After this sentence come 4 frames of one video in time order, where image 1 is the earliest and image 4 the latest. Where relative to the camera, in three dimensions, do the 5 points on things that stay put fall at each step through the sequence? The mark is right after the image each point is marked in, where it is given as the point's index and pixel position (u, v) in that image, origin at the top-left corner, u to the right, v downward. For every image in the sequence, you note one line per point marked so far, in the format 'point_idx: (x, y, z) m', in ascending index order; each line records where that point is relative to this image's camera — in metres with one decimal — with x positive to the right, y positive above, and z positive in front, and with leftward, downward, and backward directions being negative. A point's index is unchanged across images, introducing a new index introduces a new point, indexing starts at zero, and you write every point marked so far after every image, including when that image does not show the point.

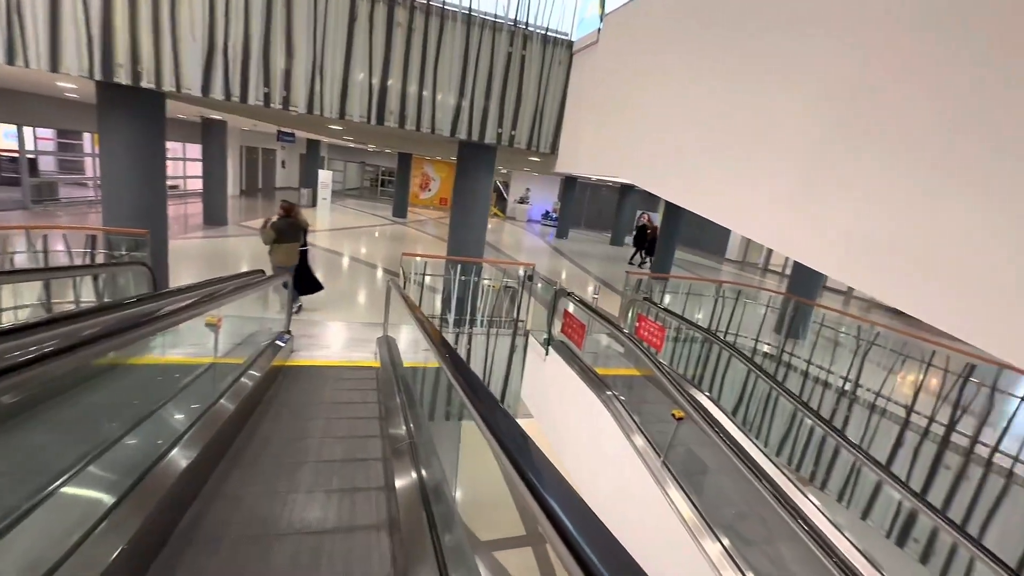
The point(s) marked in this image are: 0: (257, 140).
0: (-9.1, +5.3, +16.8) m
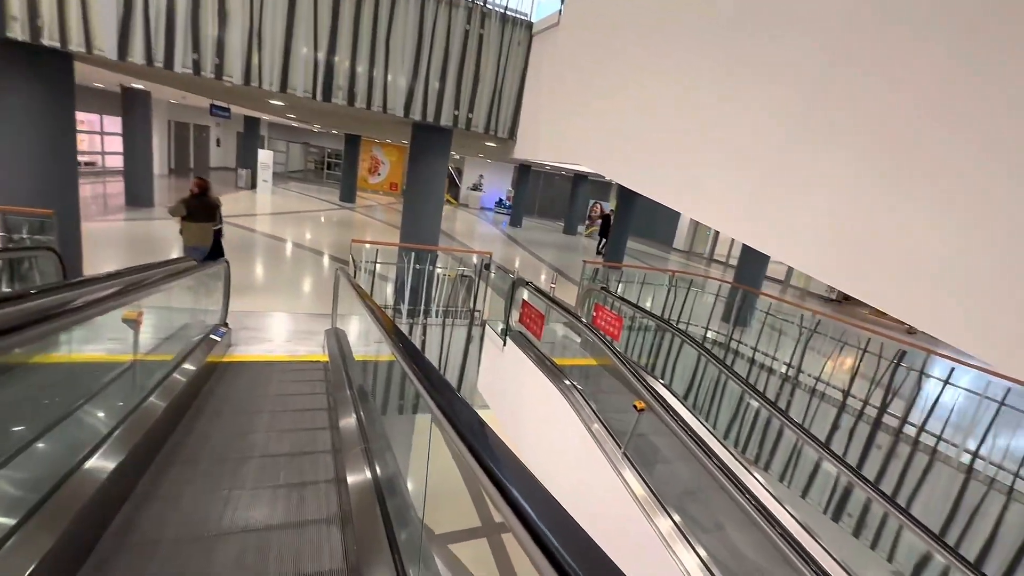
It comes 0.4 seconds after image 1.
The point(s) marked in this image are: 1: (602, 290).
0: (-10.7, +5.7, +15.5) m
1: (+1.1, 0.0, +5.6) m
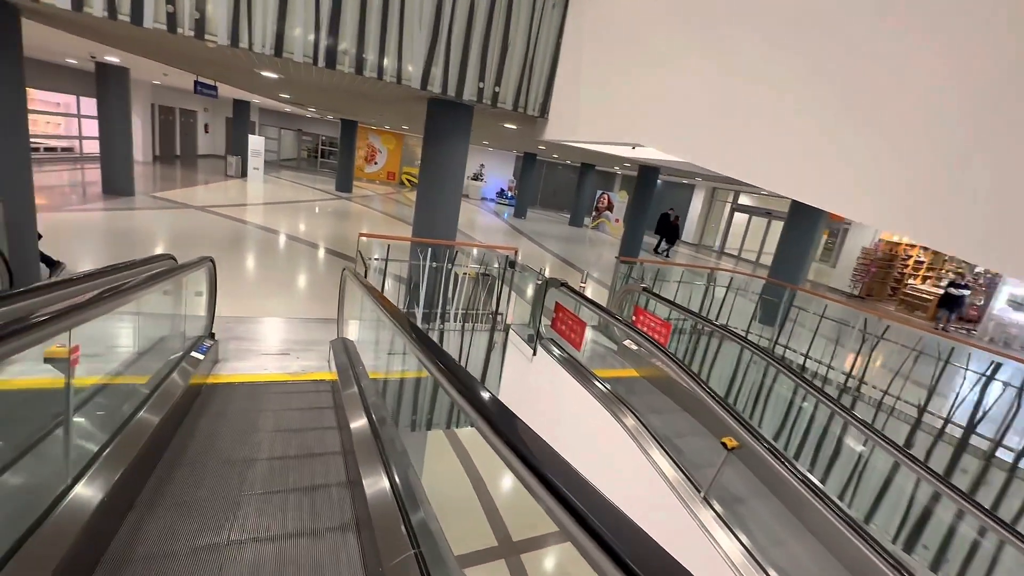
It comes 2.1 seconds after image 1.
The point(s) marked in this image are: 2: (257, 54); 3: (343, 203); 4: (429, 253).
0: (-10.6, +5.9, +14.7) m
1: (+1.4, 0.0, +5.0) m
2: (-2.2, +2.0, +4.0) m
3: (-5.0, +2.5, +13.8) m
4: (-0.9, +0.4, +4.8) m
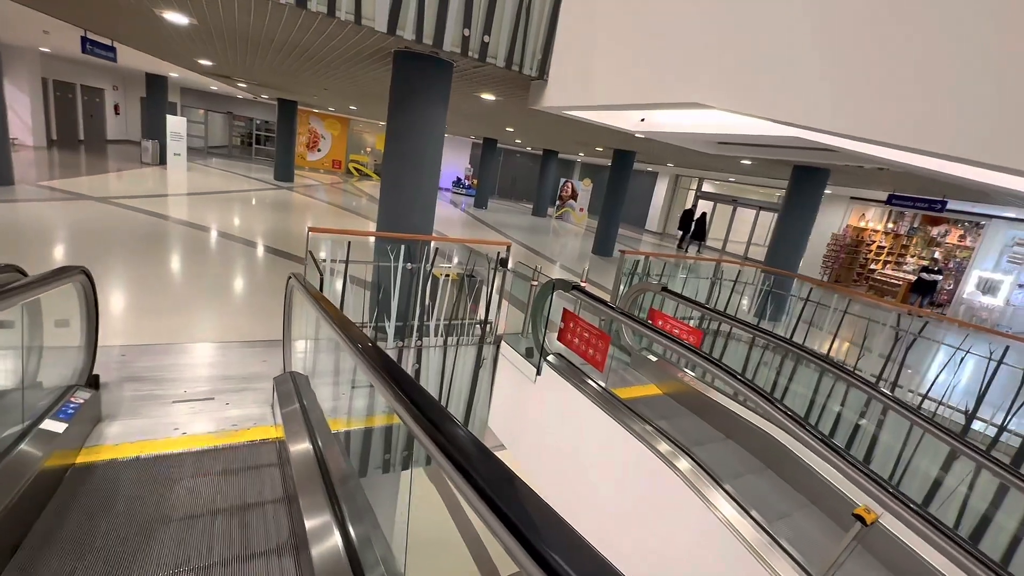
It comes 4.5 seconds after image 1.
0: (-11.8, +5.8, +12.6) m
1: (+1.2, 0.0, +4.3) m
2: (-2.2, +1.9, +2.9) m
3: (-6.0, +2.5, +12.3) m
4: (-1.0, +0.3, +3.9) m
